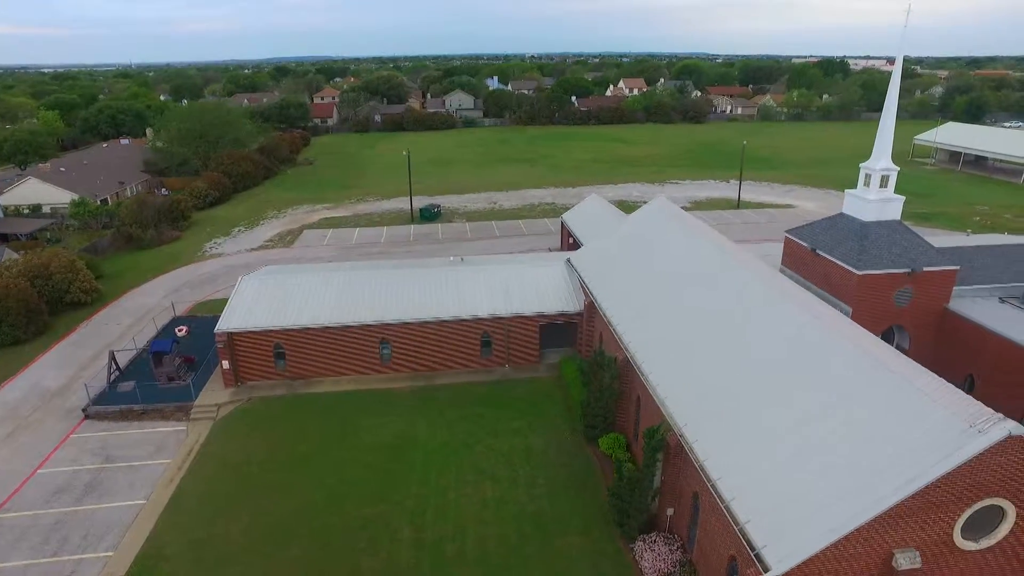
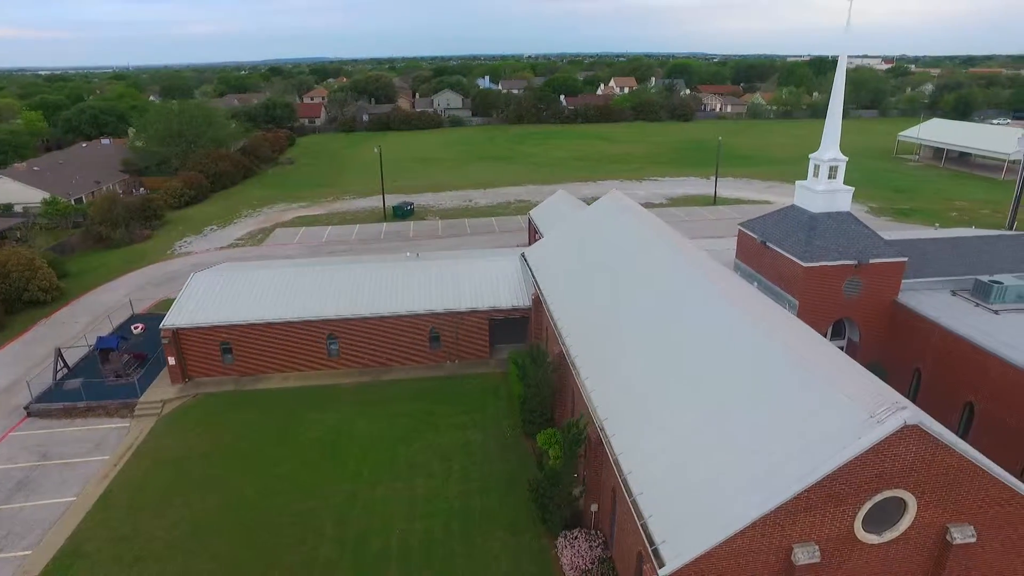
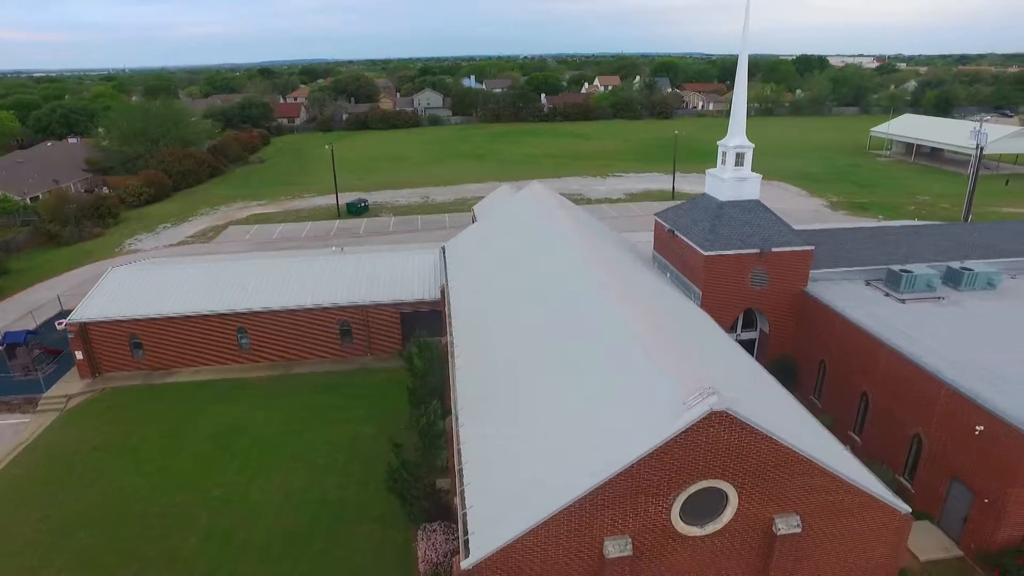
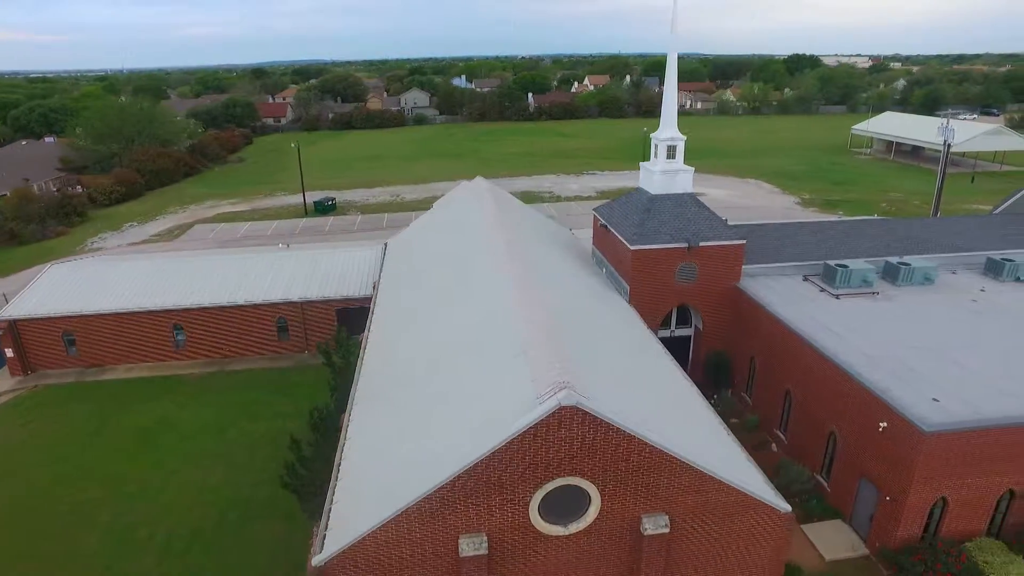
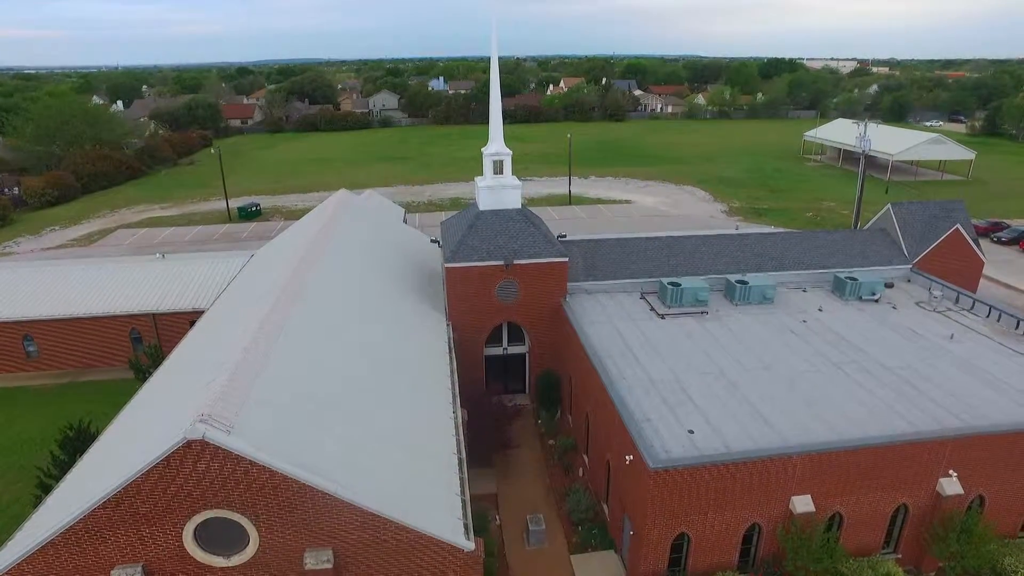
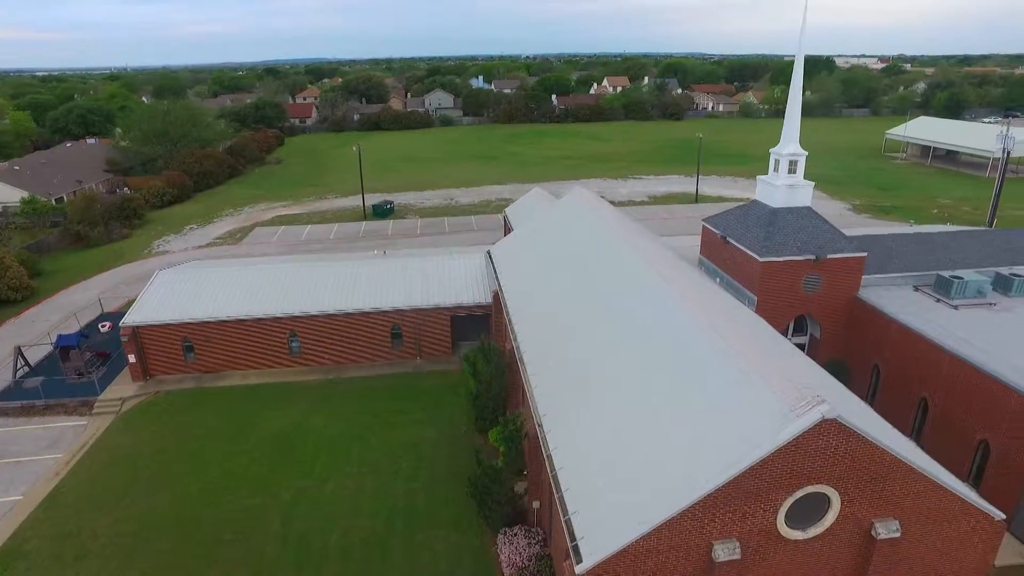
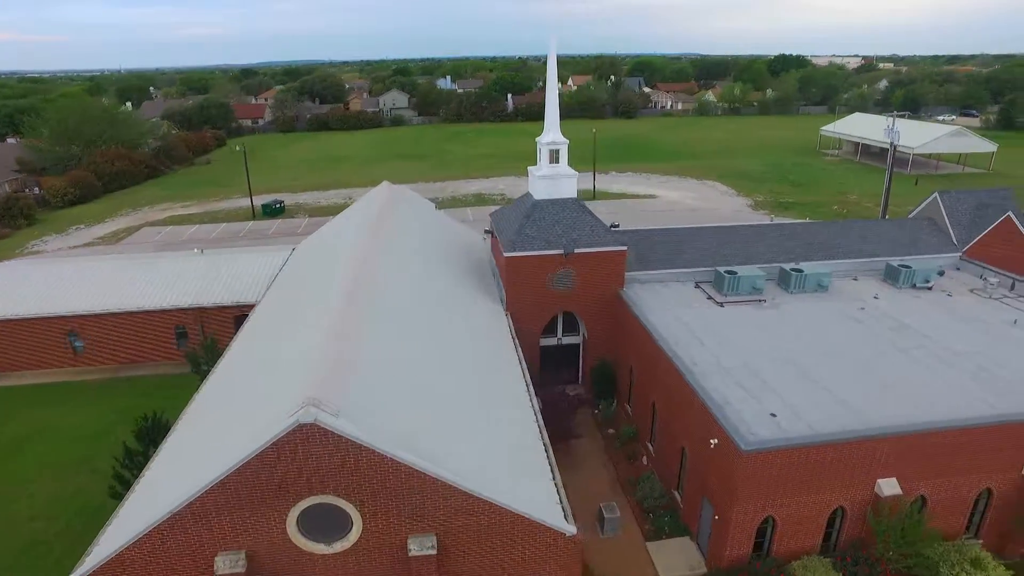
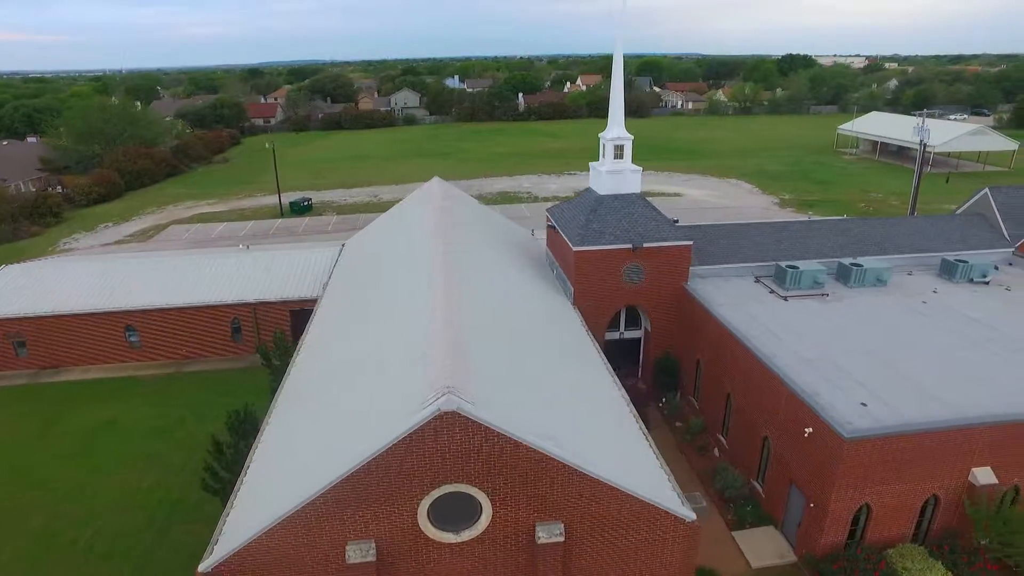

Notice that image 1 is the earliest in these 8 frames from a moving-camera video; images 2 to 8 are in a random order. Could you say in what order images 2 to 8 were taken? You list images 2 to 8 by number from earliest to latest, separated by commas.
2, 6, 3, 4, 8, 7, 5
